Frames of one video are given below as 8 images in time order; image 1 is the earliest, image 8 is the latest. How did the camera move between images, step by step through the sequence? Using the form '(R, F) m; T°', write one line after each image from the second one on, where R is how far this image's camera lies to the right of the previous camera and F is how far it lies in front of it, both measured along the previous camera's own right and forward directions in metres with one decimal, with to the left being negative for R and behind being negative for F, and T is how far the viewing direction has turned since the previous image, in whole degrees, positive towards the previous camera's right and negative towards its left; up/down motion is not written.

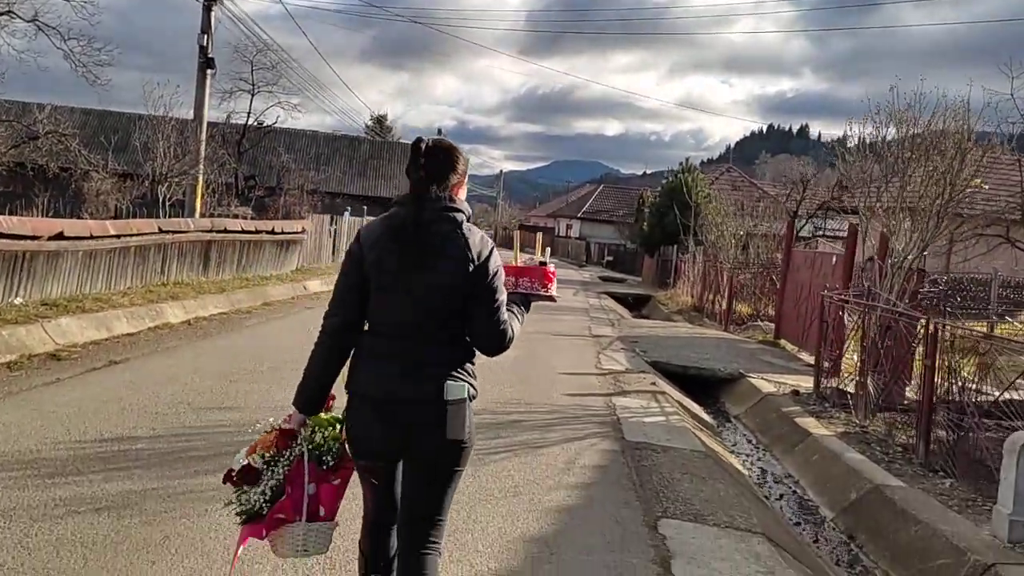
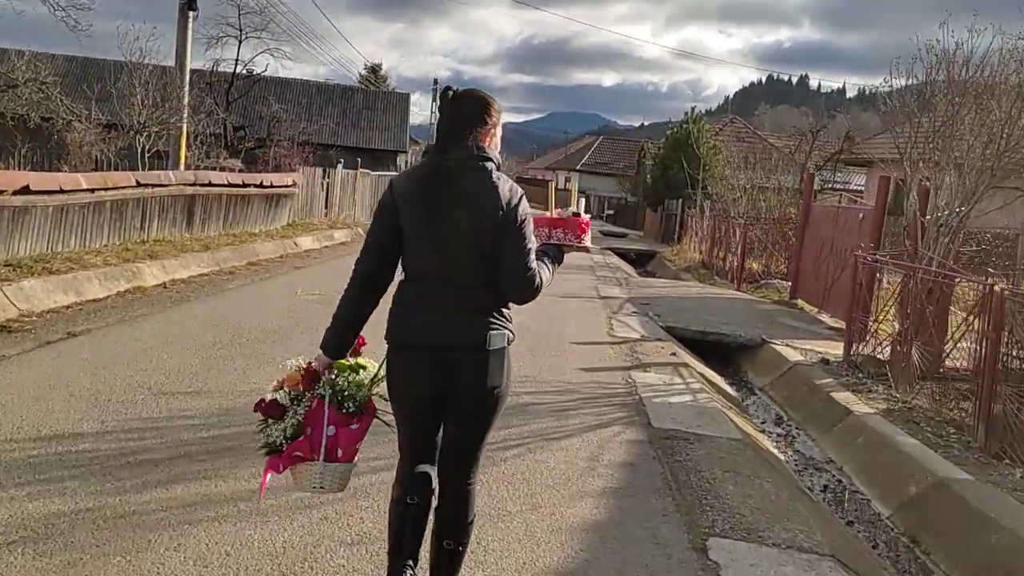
(-0.1, +0.9) m; 0°
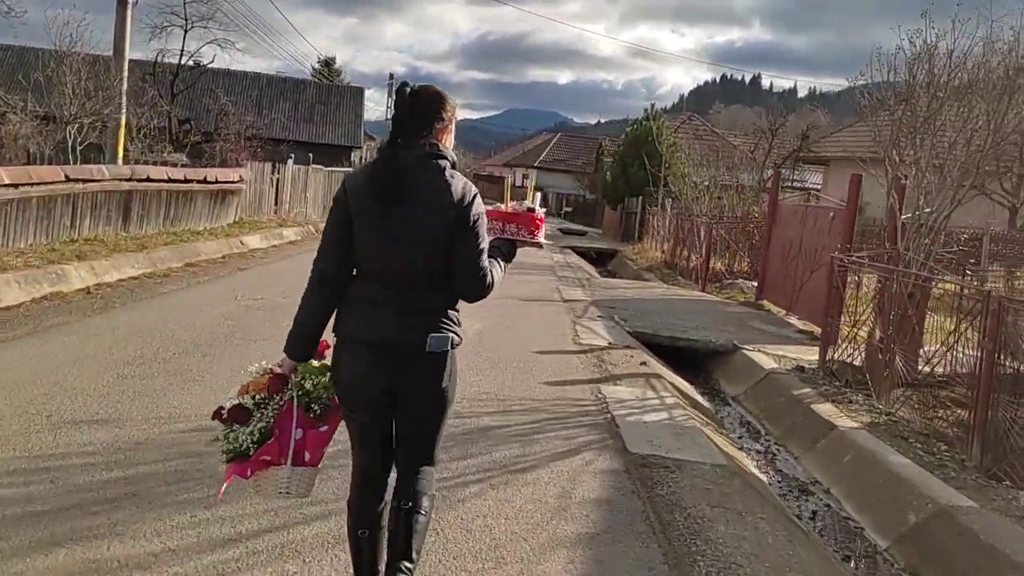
(0.0, +0.6) m; +3°
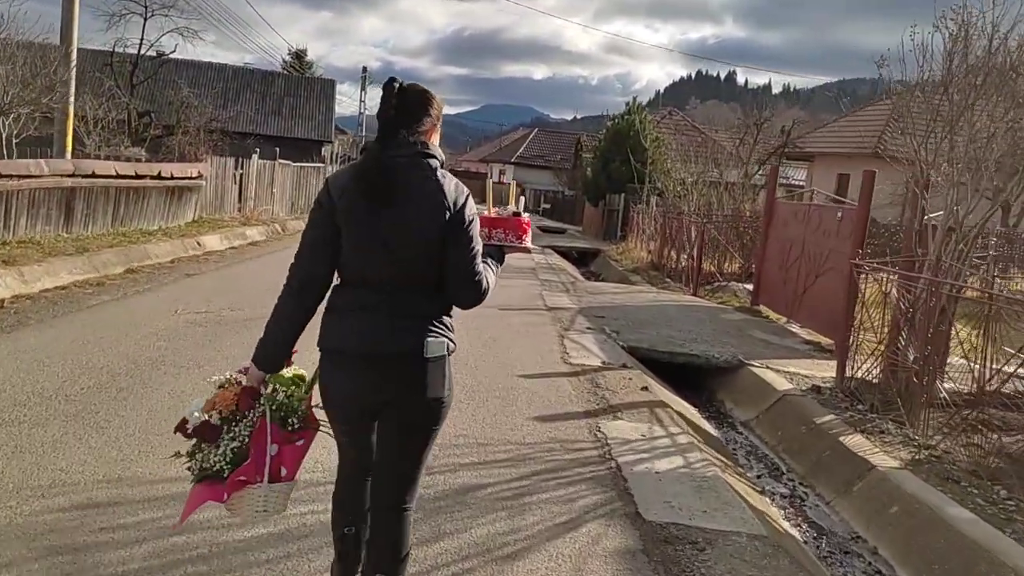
(0.0, +1.0) m; +2°
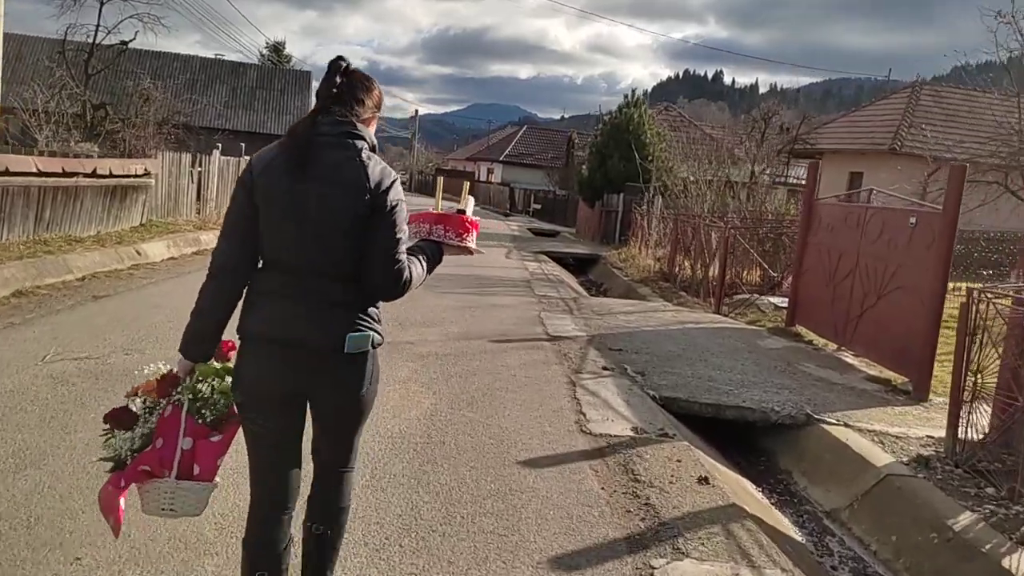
(-0.1, +2.1) m; +1°
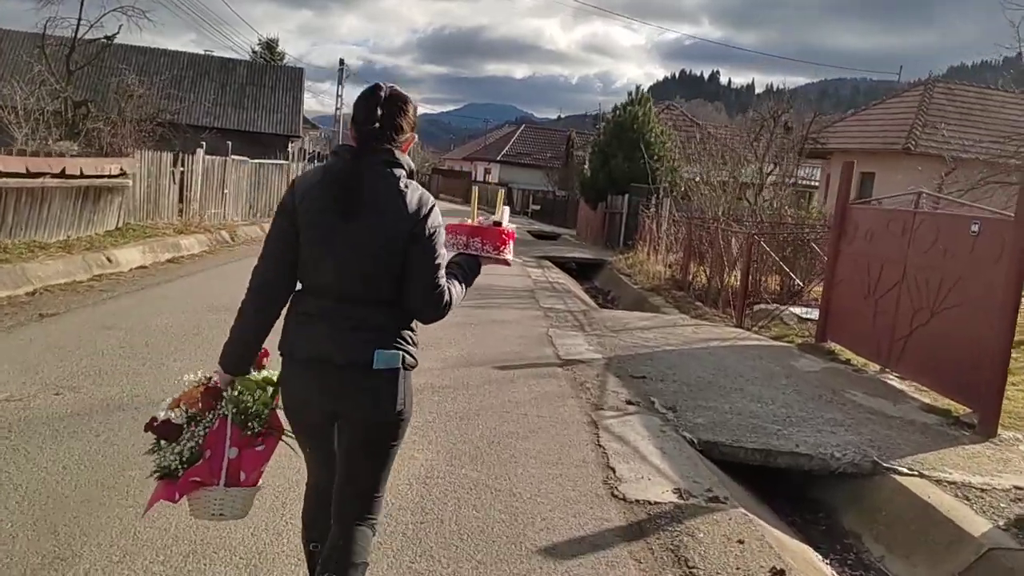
(-0.1, +1.0) m; 0°
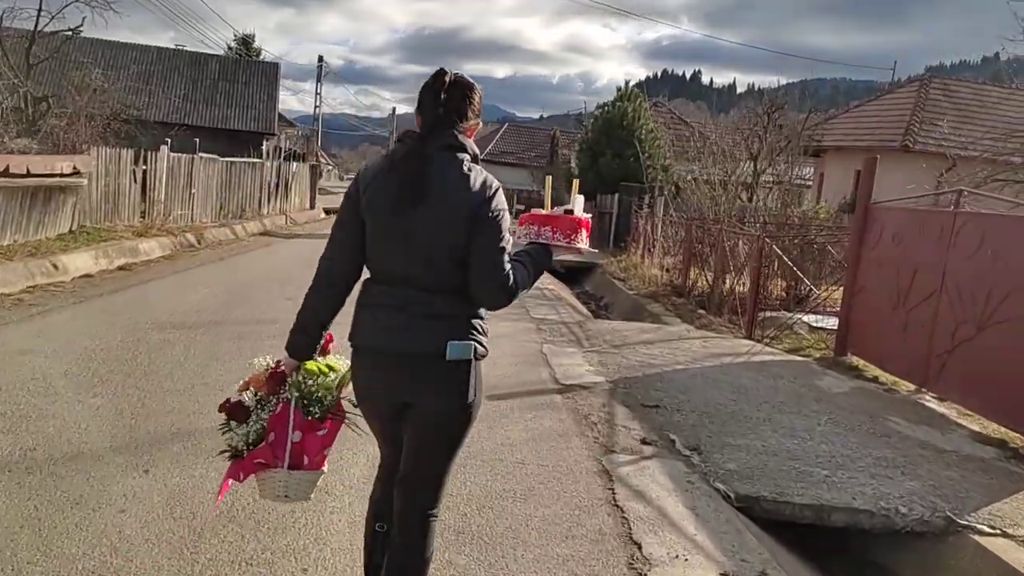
(-0.1, +1.0) m; +1°
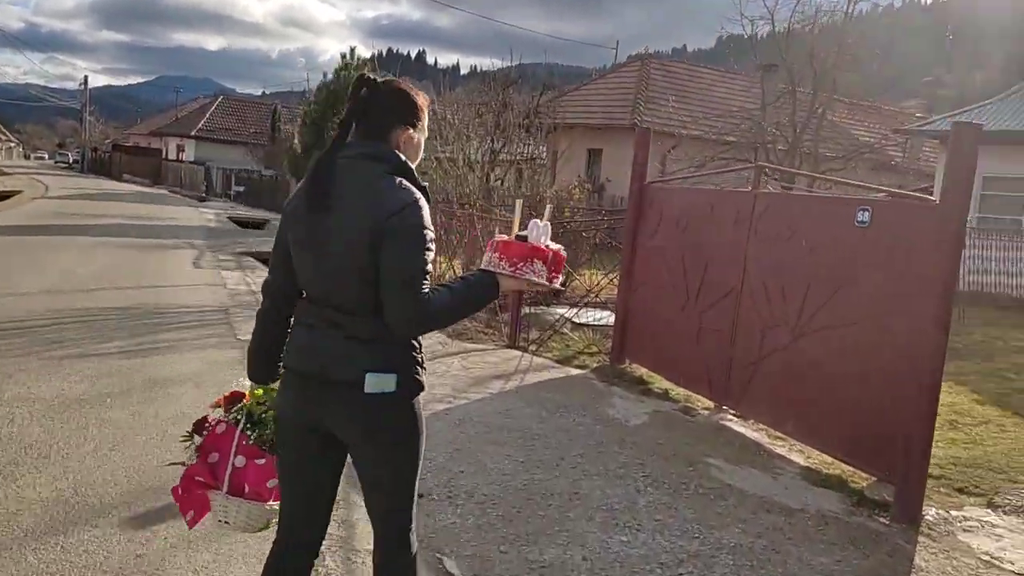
(+0.3, +2.1) m; +18°
